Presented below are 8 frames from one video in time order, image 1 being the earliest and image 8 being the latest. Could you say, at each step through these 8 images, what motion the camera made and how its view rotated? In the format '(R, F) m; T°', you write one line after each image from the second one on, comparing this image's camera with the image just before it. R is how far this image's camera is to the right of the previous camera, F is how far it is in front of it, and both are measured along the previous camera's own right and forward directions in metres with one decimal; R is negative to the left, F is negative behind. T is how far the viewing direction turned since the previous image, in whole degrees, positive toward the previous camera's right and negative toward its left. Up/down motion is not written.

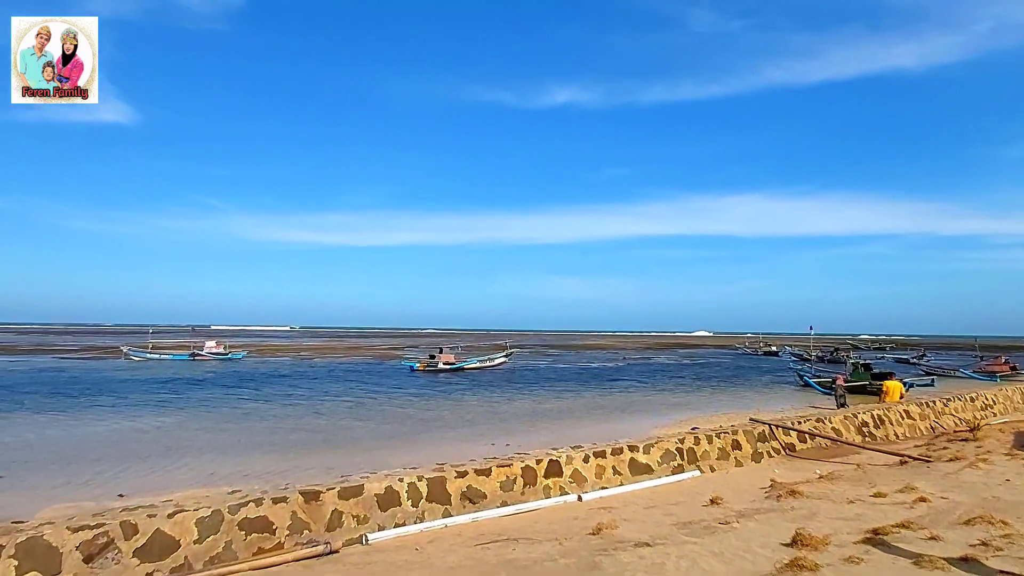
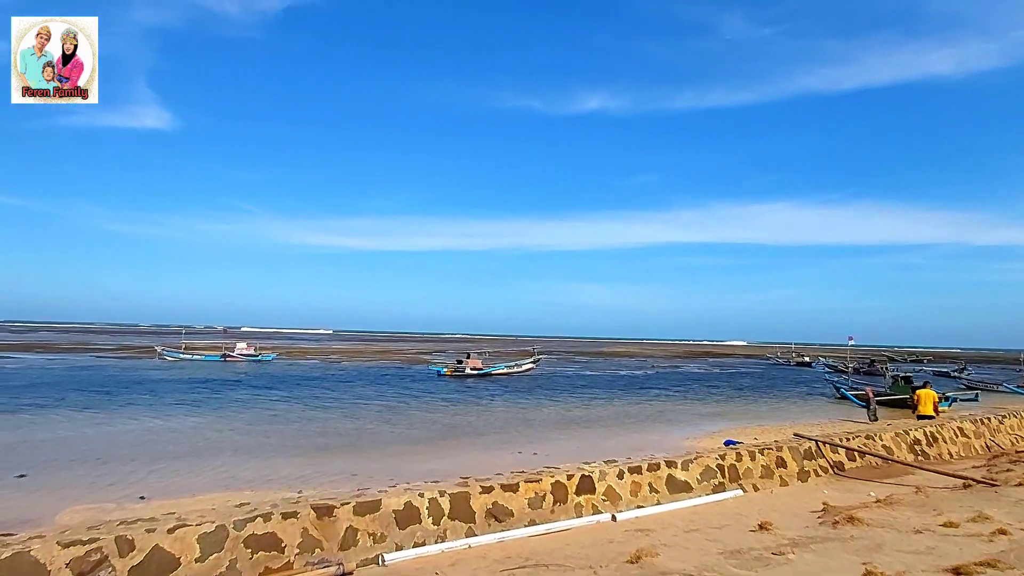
(0.0, +0.4) m; -2°
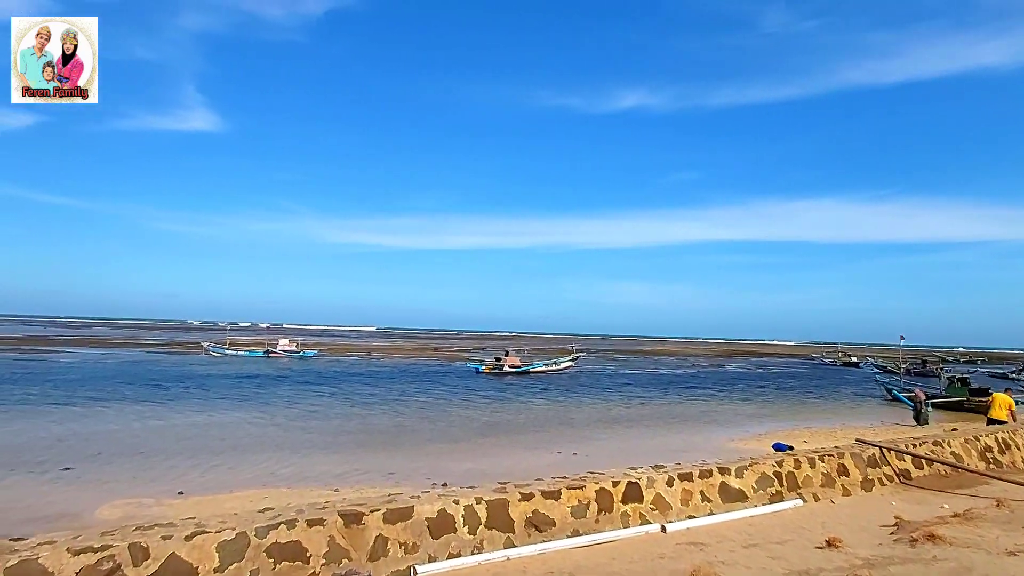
(0.0, +0.3) m; -3°
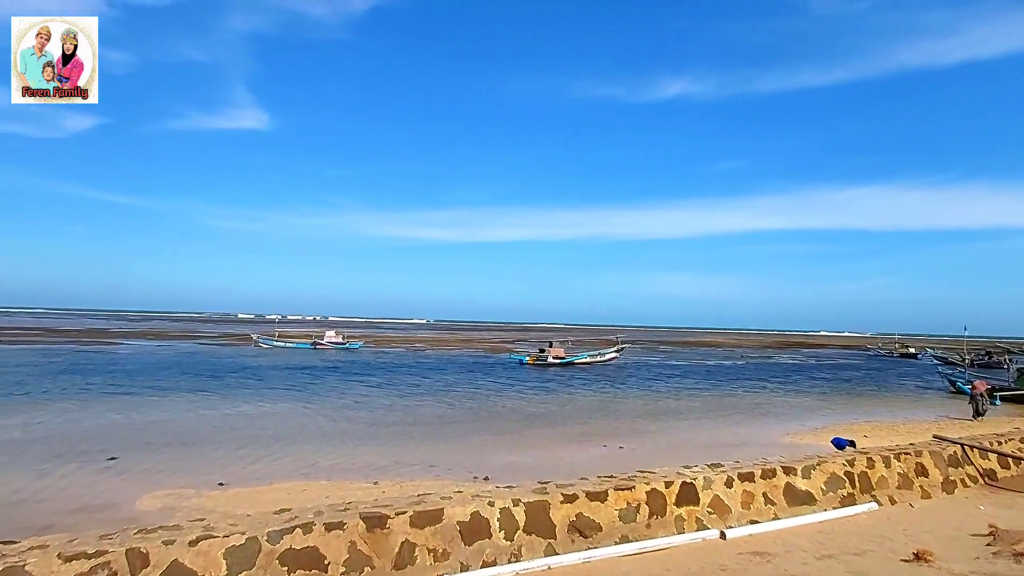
(0.0, +0.4) m; -4°
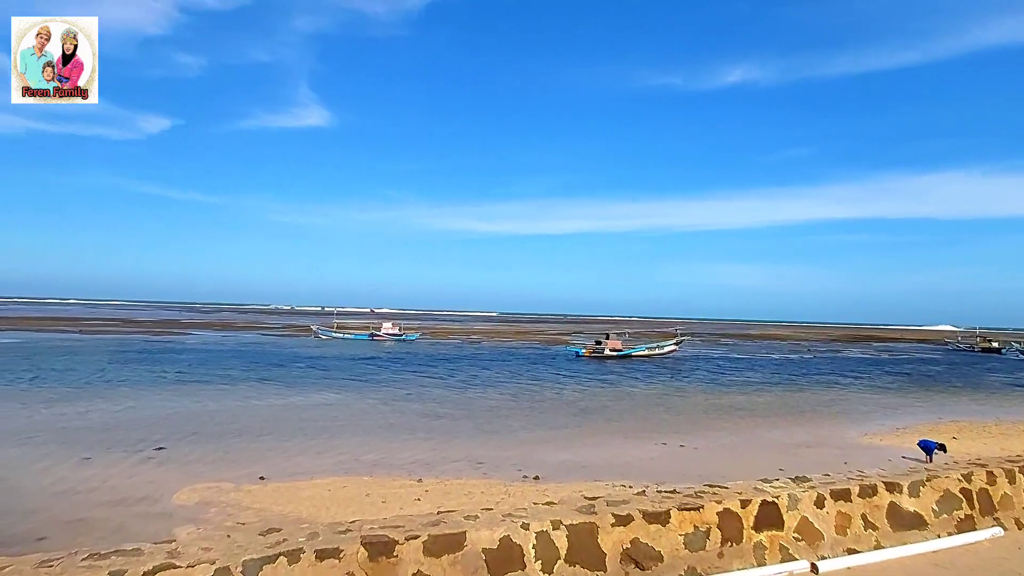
(+0.1, +0.7) m; -5°
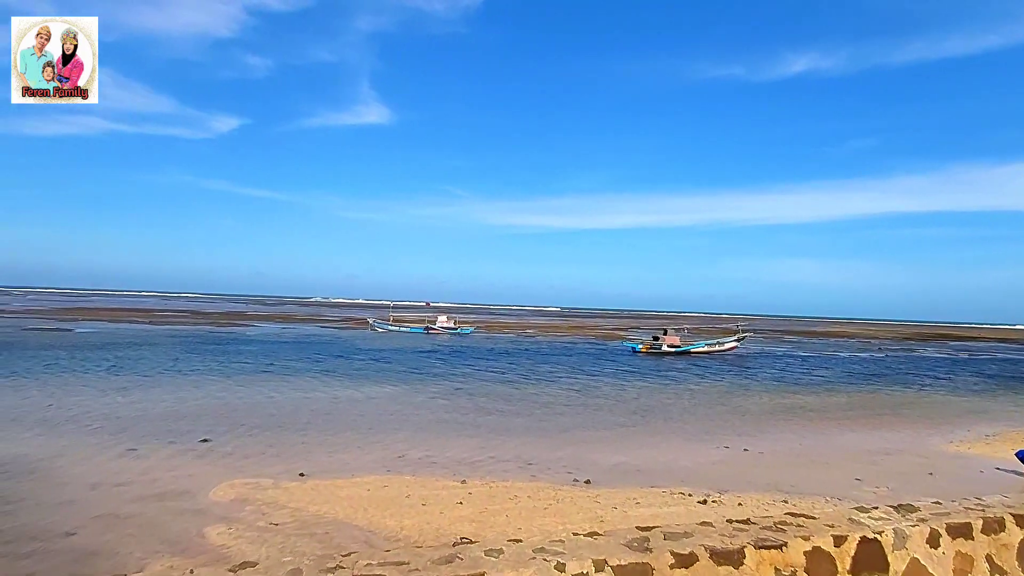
(+0.1, +0.7) m; -5°
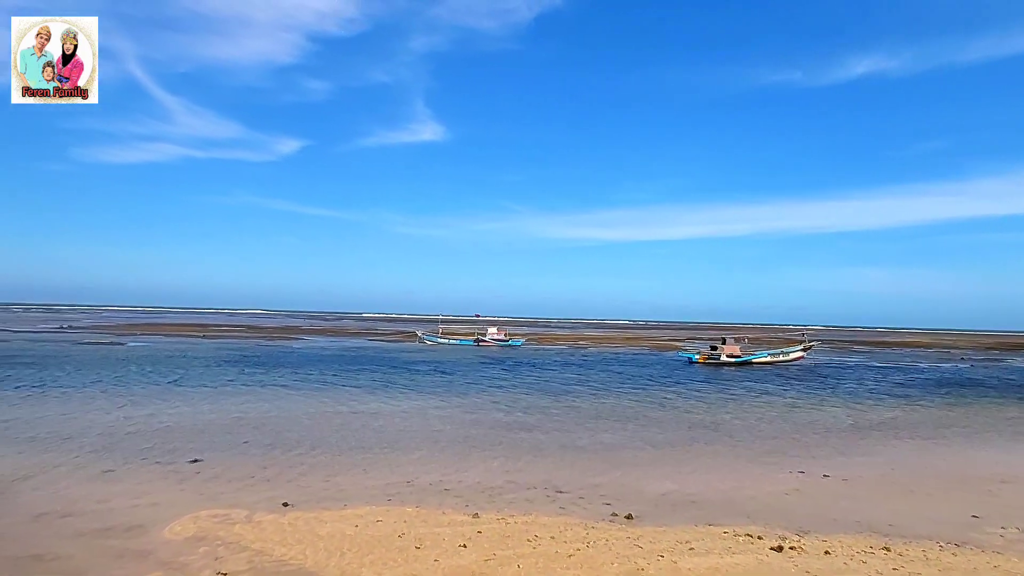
(+0.4, +1.8) m; -5°
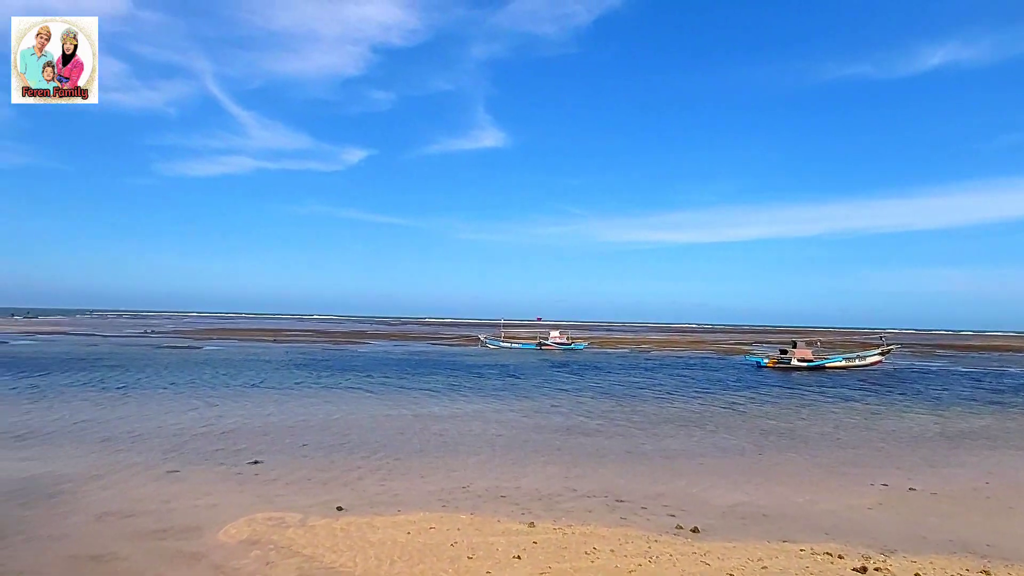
(+0.1, +0.3) m; -5°
